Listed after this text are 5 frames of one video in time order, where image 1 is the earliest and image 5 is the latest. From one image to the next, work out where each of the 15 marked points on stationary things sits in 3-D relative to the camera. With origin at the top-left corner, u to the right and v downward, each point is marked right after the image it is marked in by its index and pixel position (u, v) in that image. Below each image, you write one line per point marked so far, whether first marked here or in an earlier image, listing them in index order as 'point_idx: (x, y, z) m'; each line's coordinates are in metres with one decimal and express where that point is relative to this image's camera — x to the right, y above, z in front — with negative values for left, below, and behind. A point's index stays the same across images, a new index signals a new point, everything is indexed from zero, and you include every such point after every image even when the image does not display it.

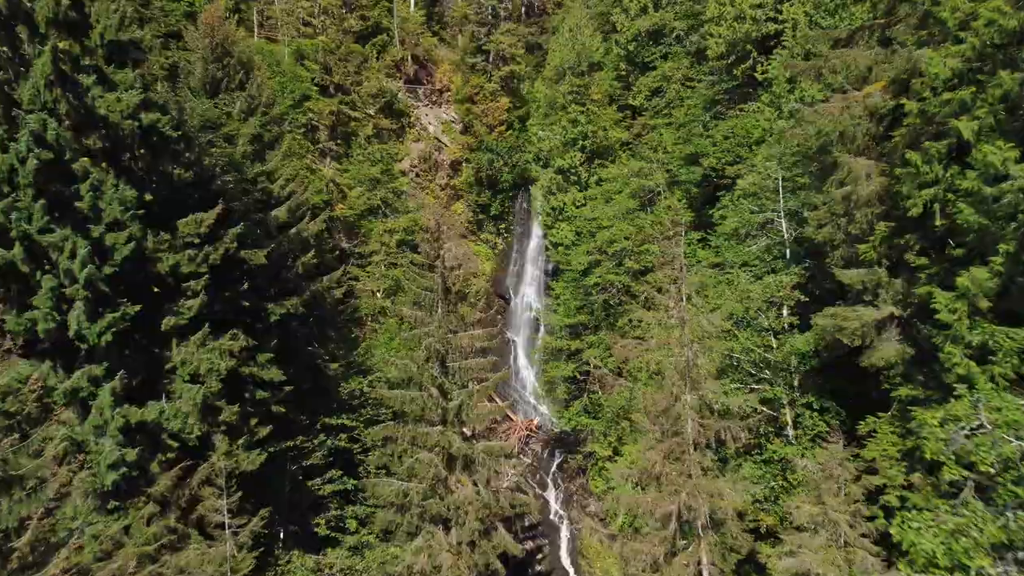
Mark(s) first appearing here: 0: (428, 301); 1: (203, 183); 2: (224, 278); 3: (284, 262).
0: (-1.7, -0.2, +17.5) m
1: (-5.4, +1.8, +14.8) m
2: (-5.0, +0.2, +15.1) m
3: (-4.8, +0.5, +17.9) m
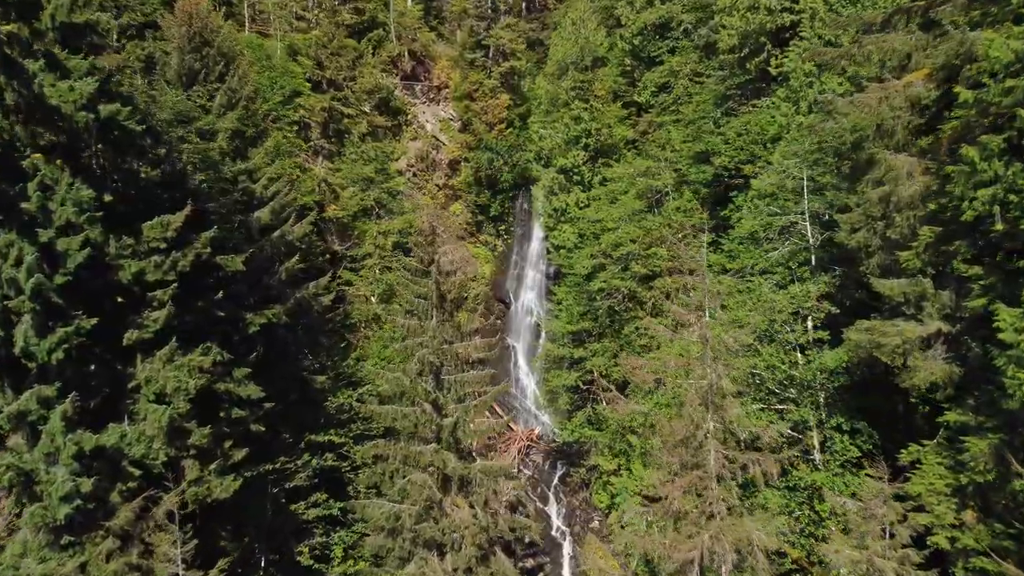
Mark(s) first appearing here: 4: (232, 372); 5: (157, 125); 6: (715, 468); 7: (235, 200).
0: (-1.7, -0.4, +16.2) m
1: (-5.4, +1.7, +13.5) m
2: (-5.1, 0.0, +13.8) m
3: (-4.8, +0.4, +16.7) m
4: (-4.6, -1.4, +13.9) m
5: (-5.6, +2.6, +13.5) m
6: (+2.3, -2.0, +9.6) m
7: (-5.3, +1.7, +16.5) m
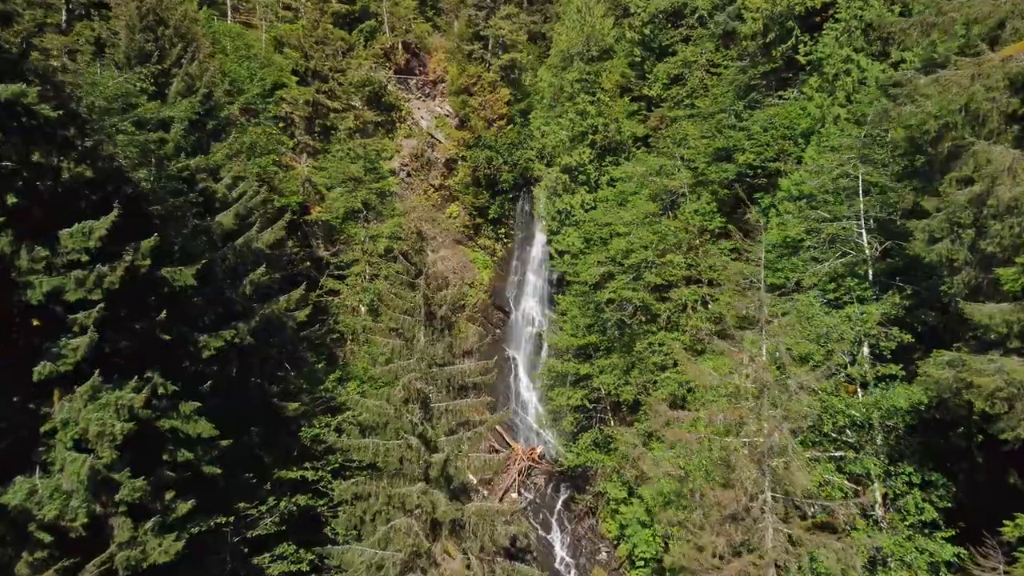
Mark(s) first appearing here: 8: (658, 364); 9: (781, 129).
0: (-1.7, -0.7, +14.0) m
1: (-5.4, +1.4, +11.3) m
2: (-5.1, -0.2, +11.6) m
3: (-4.8, +0.1, +14.5) m
4: (-4.6, -1.6, +11.7) m
5: (-5.6, +2.3, +11.3) m
6: (+2.3, -2.3, +7.3) m
7: (-5.3, +1.4, +14.3) m
8: (+3.1, -1.6, +18.4) m
9: (+5.7, +3.4, +18.3) m
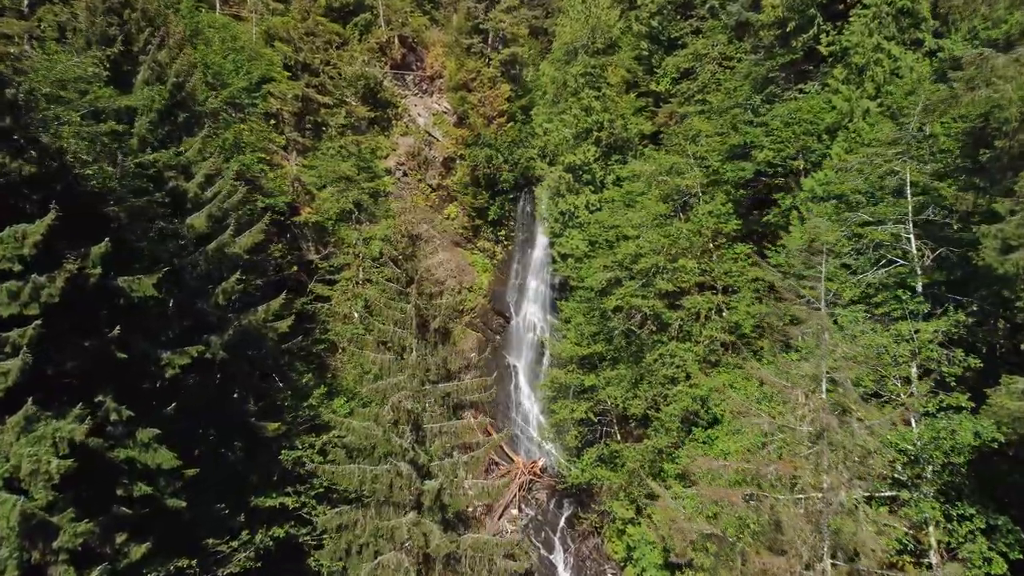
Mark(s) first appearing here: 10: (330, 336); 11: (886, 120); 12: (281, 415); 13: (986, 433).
0: (-1.7, -0.8, +12.6) m
1: (-5.4, +1.3, +9.9) m
2: (-5.1, -0.4, +10.2) m
3: (-4.8, 0.0, +13.1) m
4: (-4.6, -1.8, +10.3) m
5: (-5.6, +2.2, +9.9) m
6: (+2.3, -2.4, +6.0) m
7: (-5.3, +1.3, +12.9) m
8: (+3.1, -1.8, +17.0) m
9: (+5.7, +3.3, +17.0) m
10: (-4.0, -1.1, +18.8) m
11: (+6.5, +2.9, +14.9) m
12: (-4.1, -2.2, +15.2) m
13: (+4.6, -1.4, +8.4) m
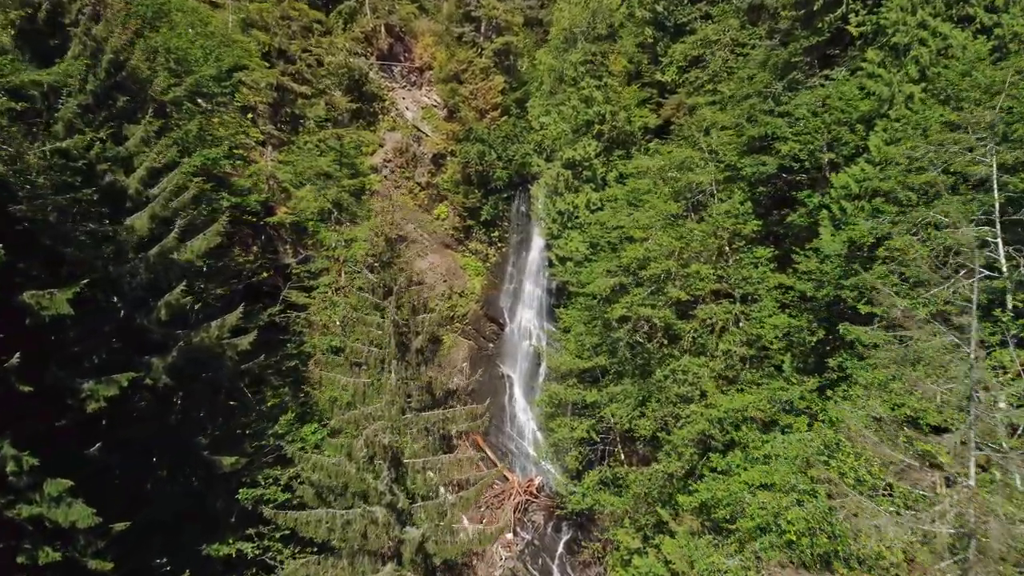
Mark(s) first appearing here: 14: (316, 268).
0: (-1.8, -1.0, +10.6) m
1: (-5.4, +1.1, +7.9) m
2: (-5.1, -0.5, +8.2) m
3: (-4.8, -0.2, +11.1) m
4: (-4.6, -1.9, +8.4) m
5: (-5.6, +2.0, +7.9) m
6: (+2.3, -2.6, +4.0) m
7: (-5.4, +1.1, +10.9) m
8: (+3.0, -2.0, +15.1) m
9: (+5.6, +3.1, +15.1) m
10: (-4.1, -1.3, +16.8) m
11: (+6.4, +2.8, +13.0) m
12: (-4.2, -2.4, +13.2) m
13: (+4.6, -1.6, +6.5) m
14: (-4.5, +0.4, +19.3) m
